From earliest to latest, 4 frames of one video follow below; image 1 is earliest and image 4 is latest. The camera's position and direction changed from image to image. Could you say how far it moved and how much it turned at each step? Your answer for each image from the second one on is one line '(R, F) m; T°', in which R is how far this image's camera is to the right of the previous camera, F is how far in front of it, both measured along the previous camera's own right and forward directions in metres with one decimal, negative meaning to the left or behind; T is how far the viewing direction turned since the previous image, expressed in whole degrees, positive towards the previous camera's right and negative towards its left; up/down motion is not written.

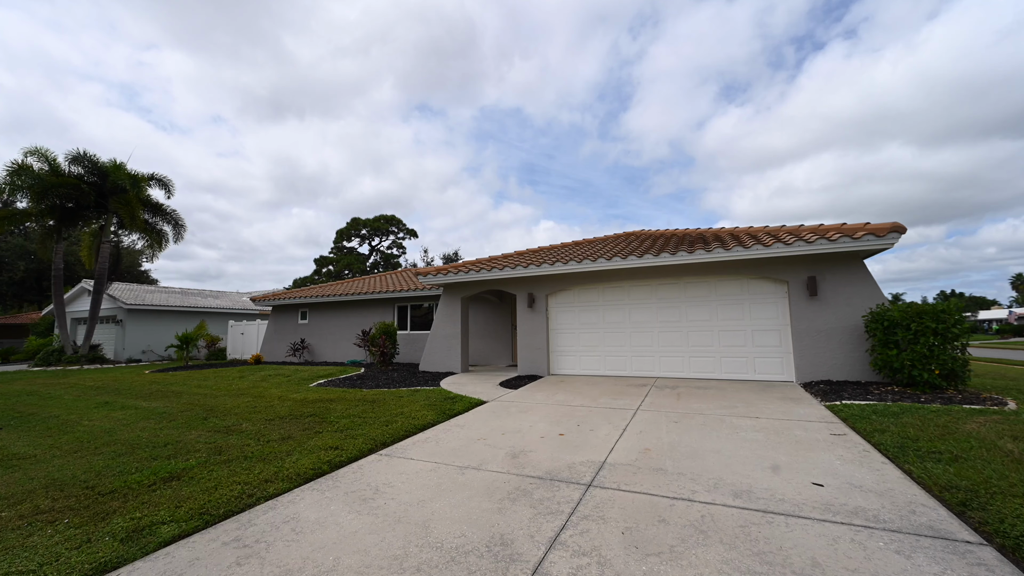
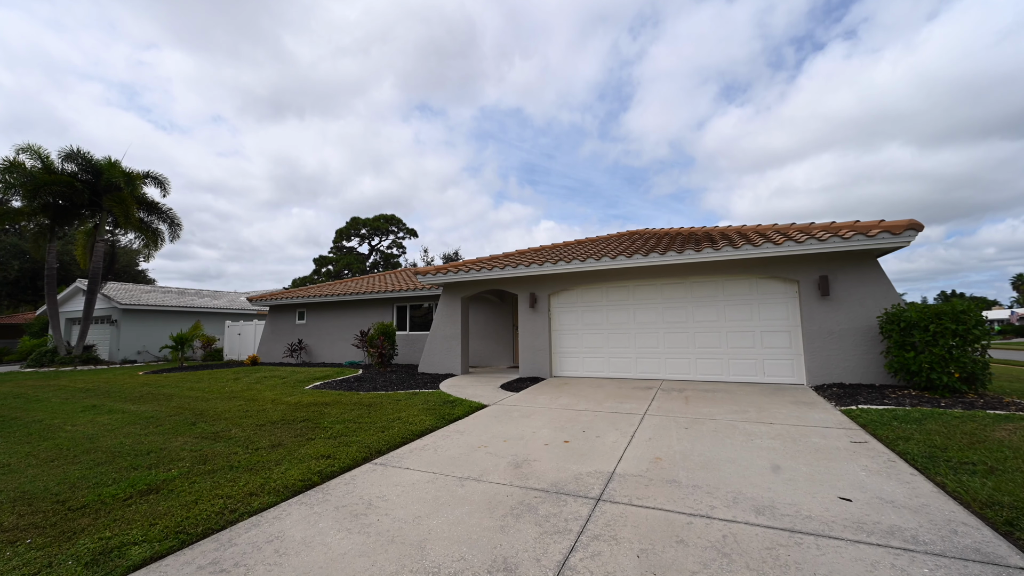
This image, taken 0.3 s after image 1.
(0.0, +0.2) m; 0°
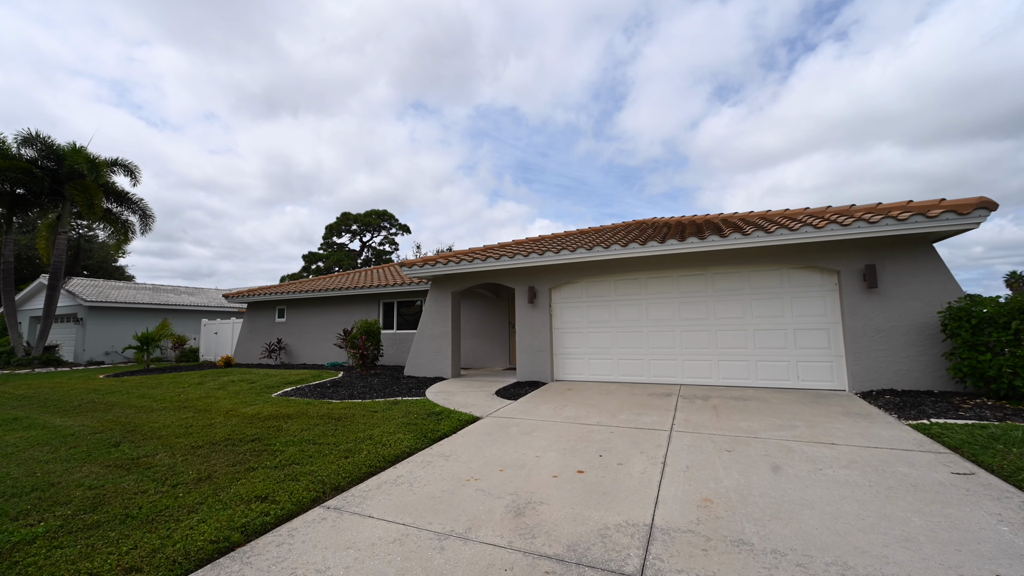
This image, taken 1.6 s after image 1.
(0.0, +1.0) m; +1°
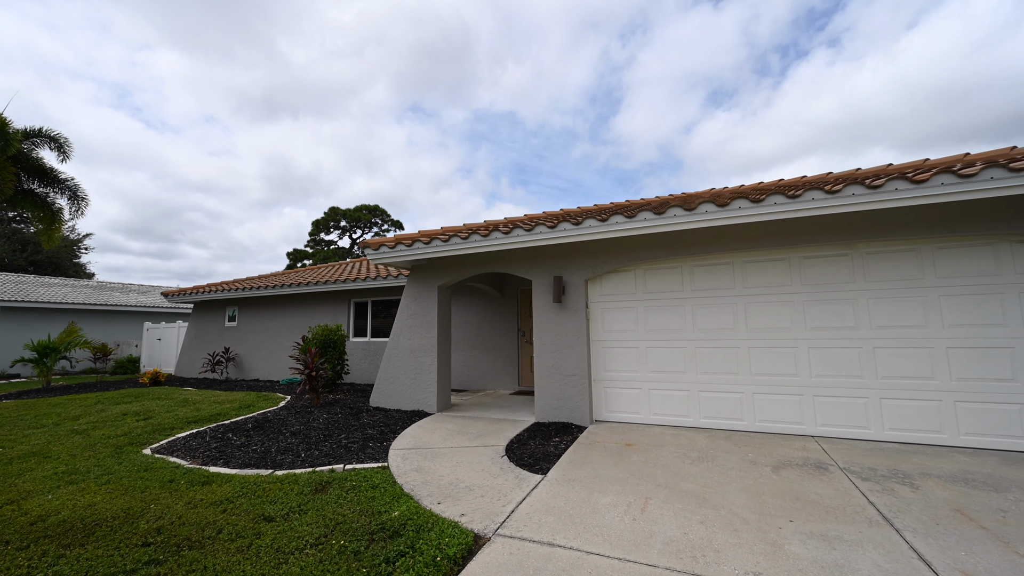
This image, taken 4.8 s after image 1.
(-0.2, +2.9) m; 0°
